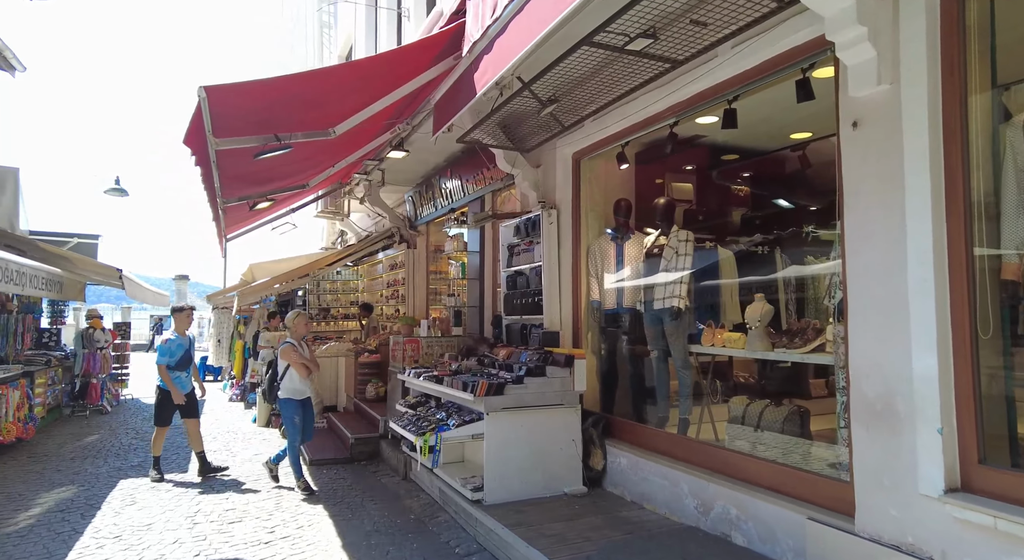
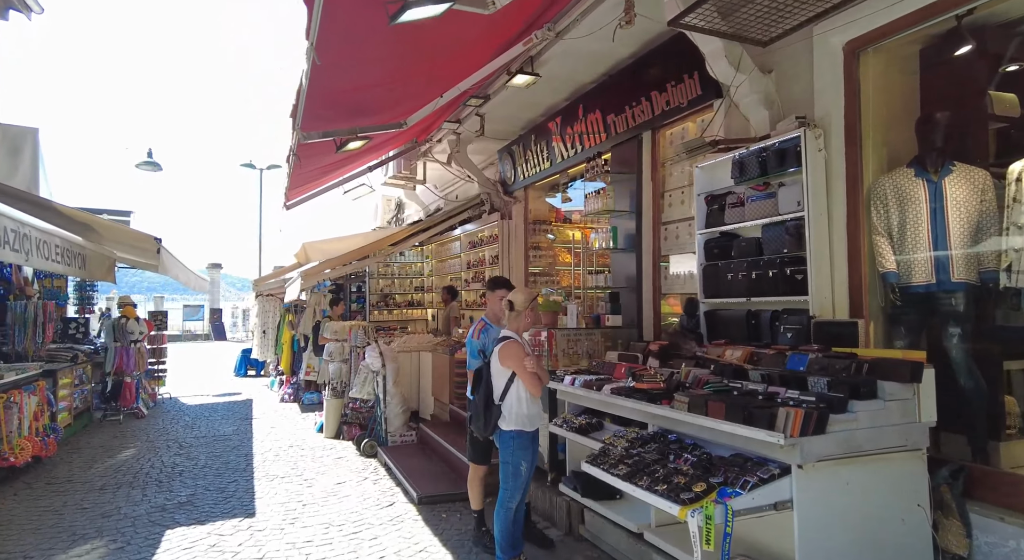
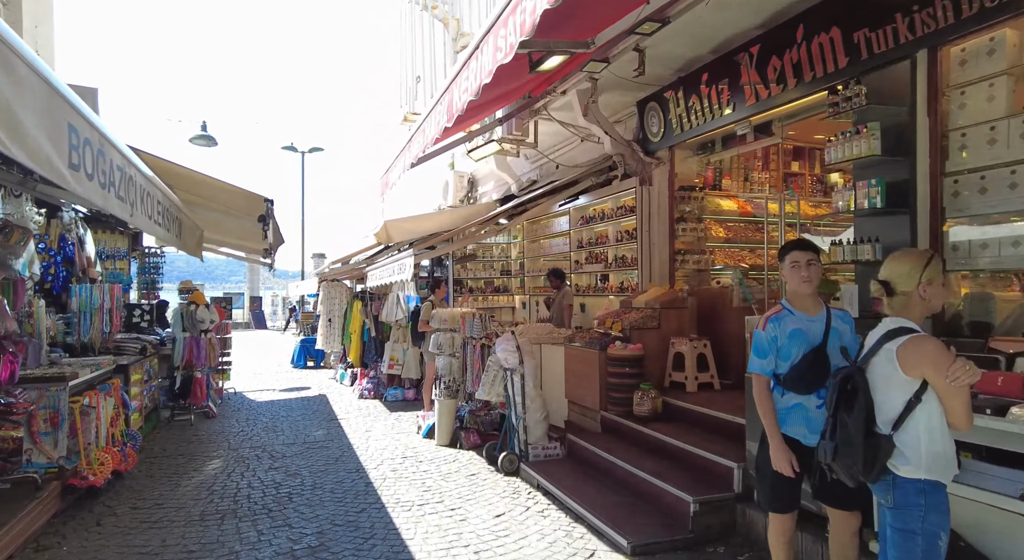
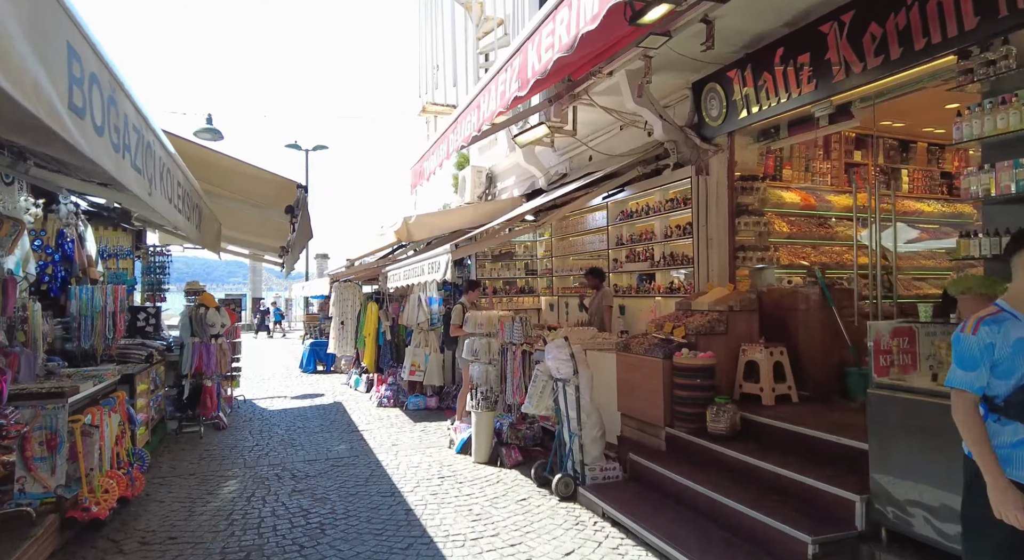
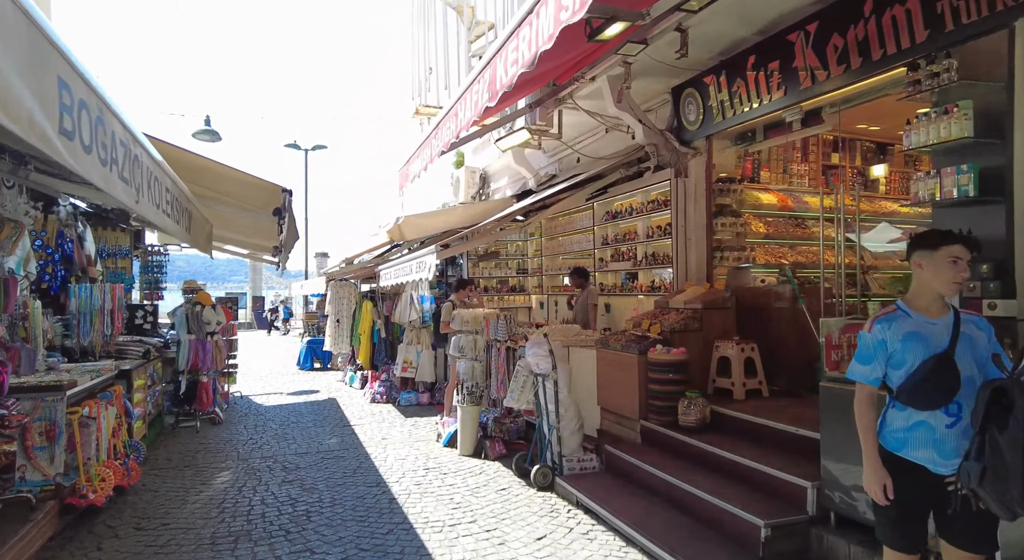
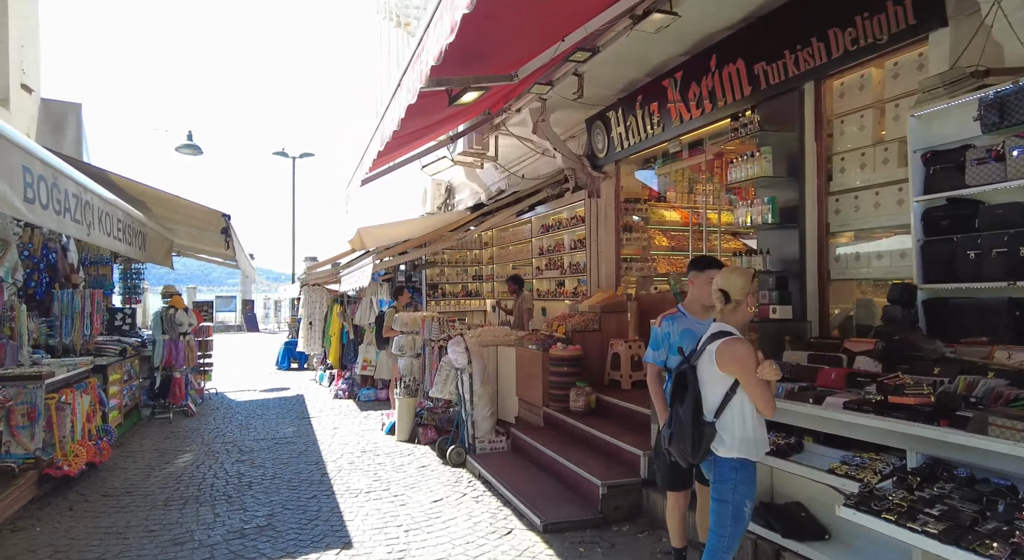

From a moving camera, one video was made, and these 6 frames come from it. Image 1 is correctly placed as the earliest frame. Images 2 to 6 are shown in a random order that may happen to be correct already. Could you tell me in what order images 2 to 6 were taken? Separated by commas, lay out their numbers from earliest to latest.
2, 6, 3, 5, 4
